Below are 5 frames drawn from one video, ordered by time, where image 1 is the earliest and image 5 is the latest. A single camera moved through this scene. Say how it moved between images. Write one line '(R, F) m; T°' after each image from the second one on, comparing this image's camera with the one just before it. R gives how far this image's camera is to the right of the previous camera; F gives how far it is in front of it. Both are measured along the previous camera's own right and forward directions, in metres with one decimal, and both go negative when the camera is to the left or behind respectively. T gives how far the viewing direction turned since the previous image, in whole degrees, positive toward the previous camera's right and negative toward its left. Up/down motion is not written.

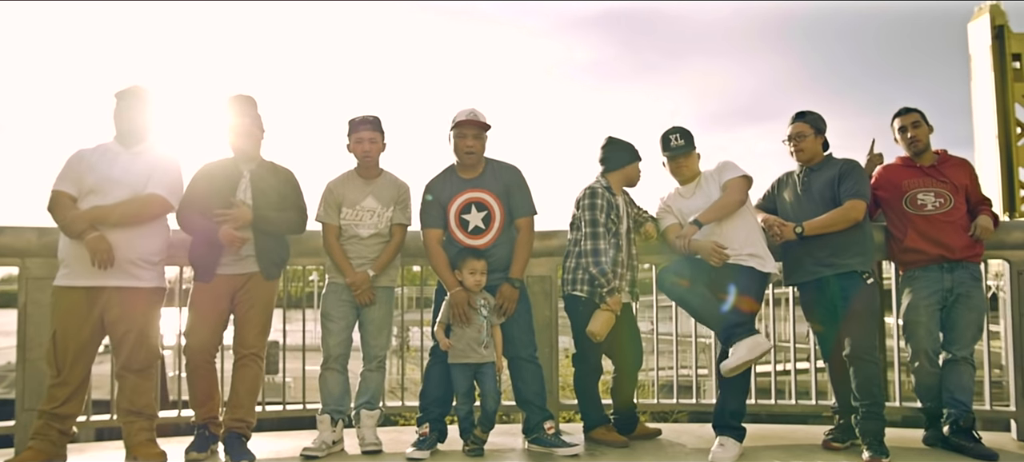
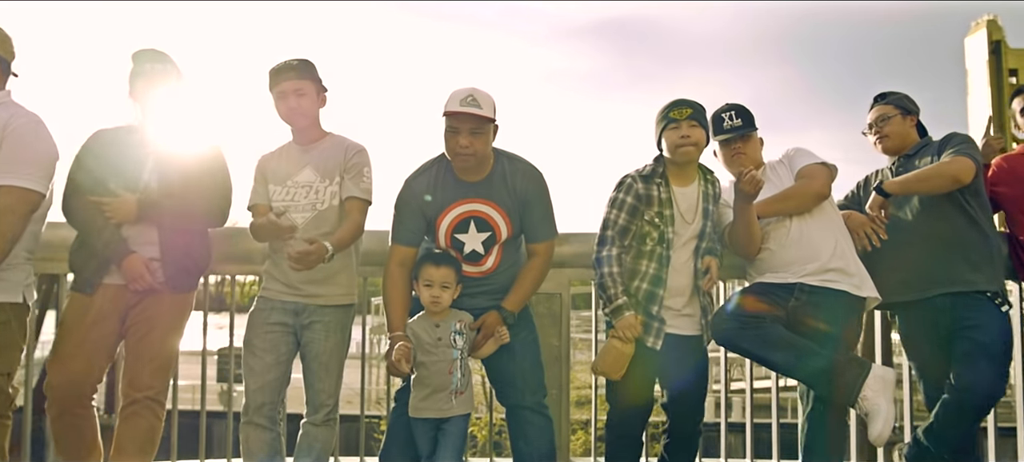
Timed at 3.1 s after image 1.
(0.0, +1.4) m; +1°
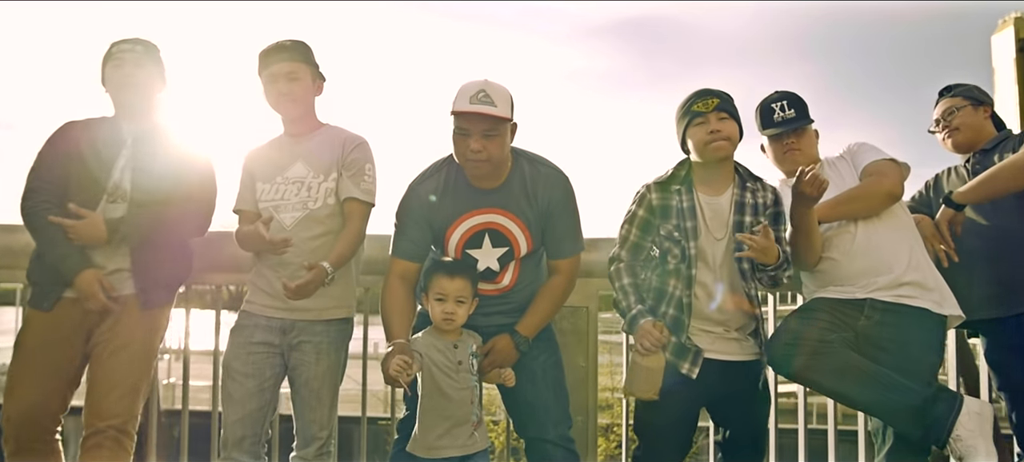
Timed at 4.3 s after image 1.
(0.0, +0.5) m; -1°
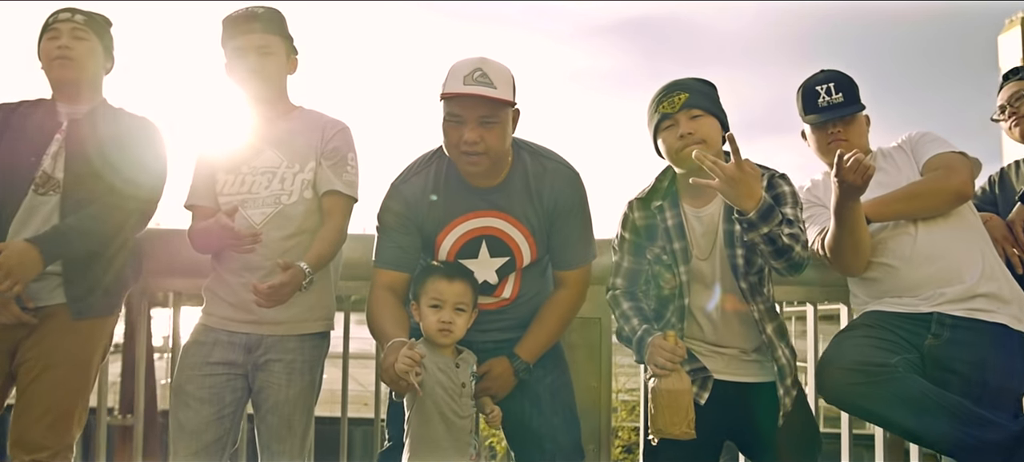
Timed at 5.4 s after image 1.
(0.0, +0.5) m; 0°
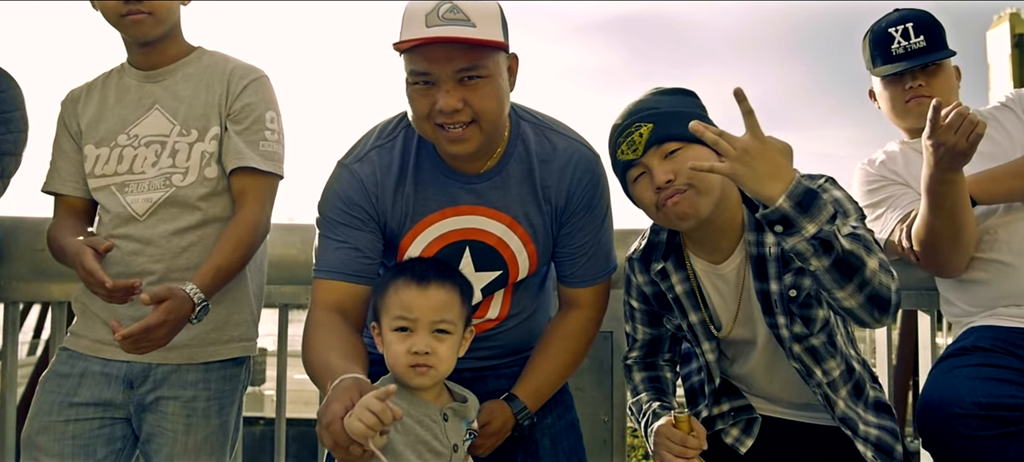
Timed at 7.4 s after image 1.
(0.0, +0.7) m; +1°
